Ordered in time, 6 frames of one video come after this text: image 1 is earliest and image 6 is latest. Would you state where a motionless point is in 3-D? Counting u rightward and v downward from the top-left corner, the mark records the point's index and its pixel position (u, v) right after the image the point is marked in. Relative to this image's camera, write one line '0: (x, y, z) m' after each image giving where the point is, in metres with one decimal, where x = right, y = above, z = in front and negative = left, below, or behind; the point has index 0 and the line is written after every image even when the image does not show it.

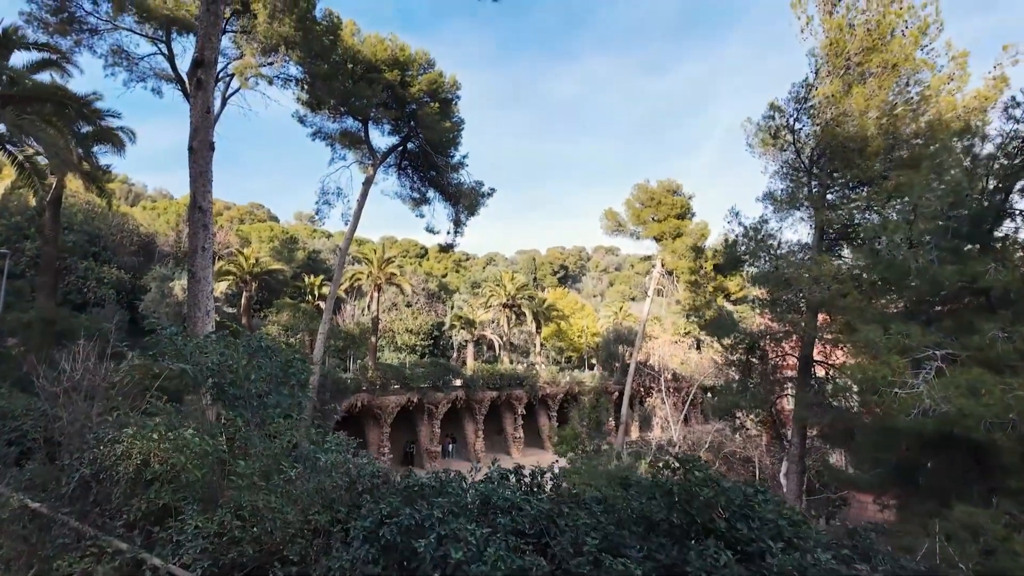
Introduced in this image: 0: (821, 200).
0: (+4.4, +1.3, +8.5) m
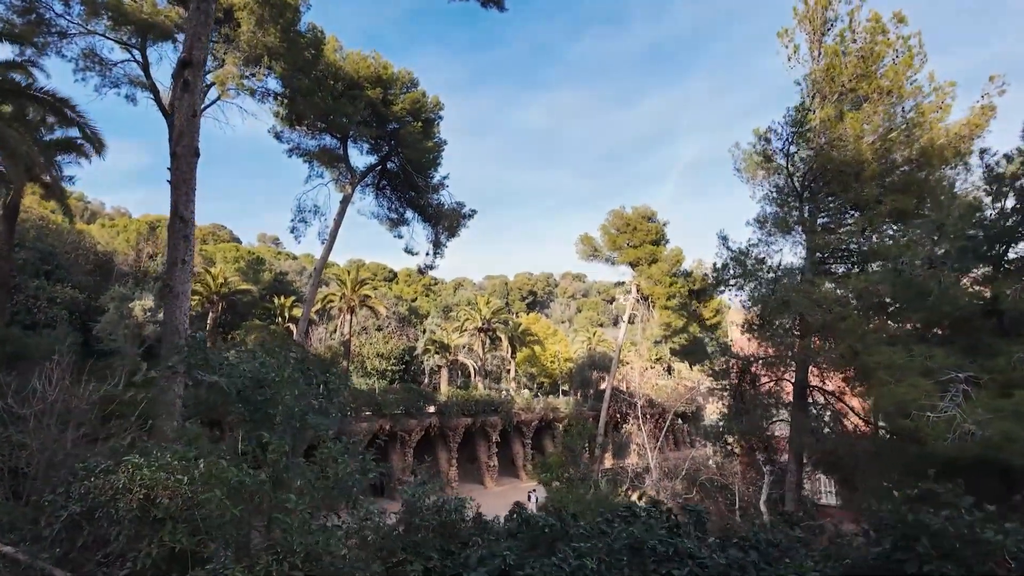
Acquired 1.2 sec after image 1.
0: (+4.3, +0.9, +8.6) m
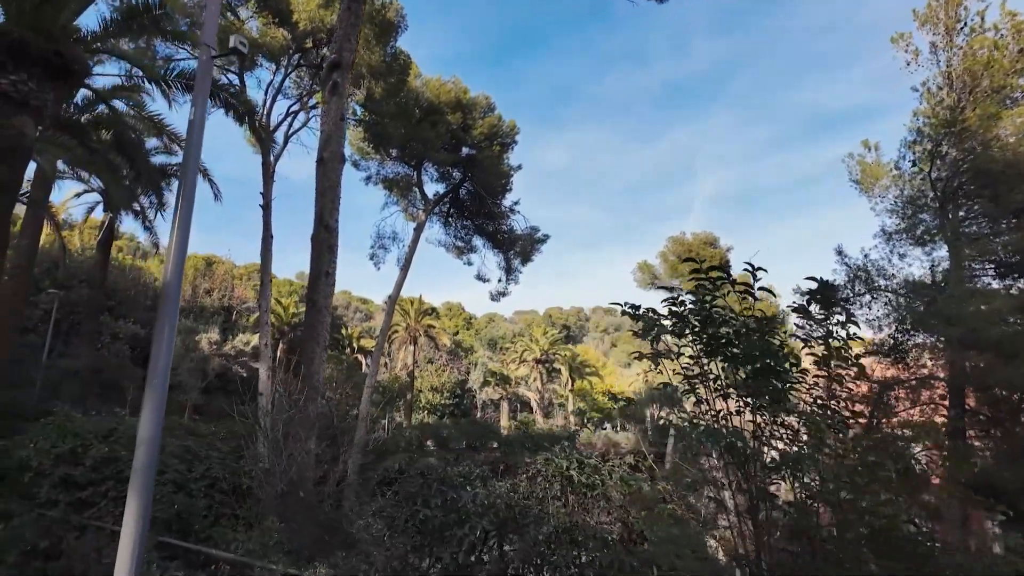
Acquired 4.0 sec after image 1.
0: (+6.0, +0.7, +7.9) m
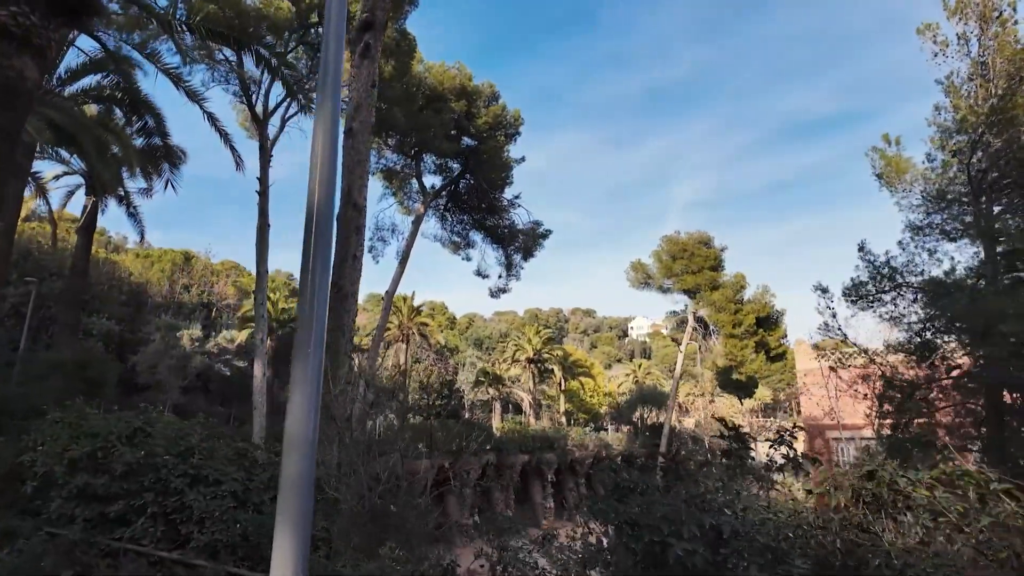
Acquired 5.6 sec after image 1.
0: (+6.3, +0.8, +7.6) m
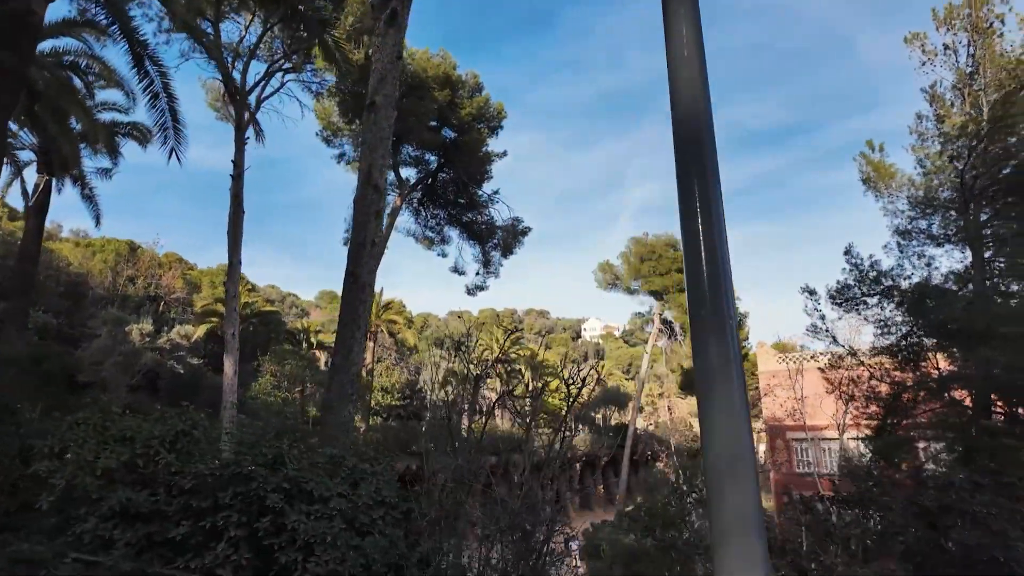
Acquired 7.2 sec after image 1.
0: (+6.4, +0.8, +7.8) m
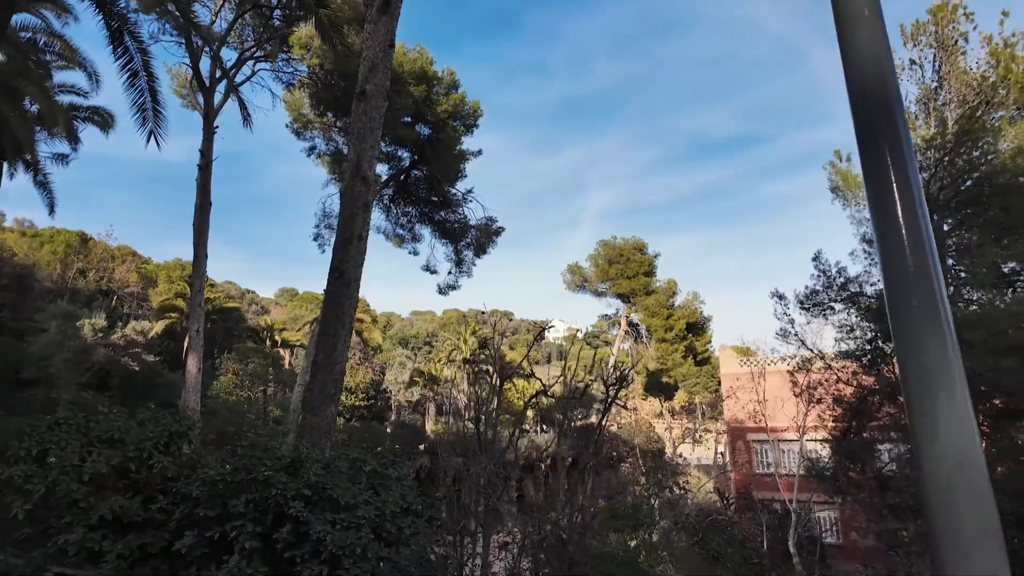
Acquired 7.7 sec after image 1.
0: (+6.1, +0.7, +8.1) m
